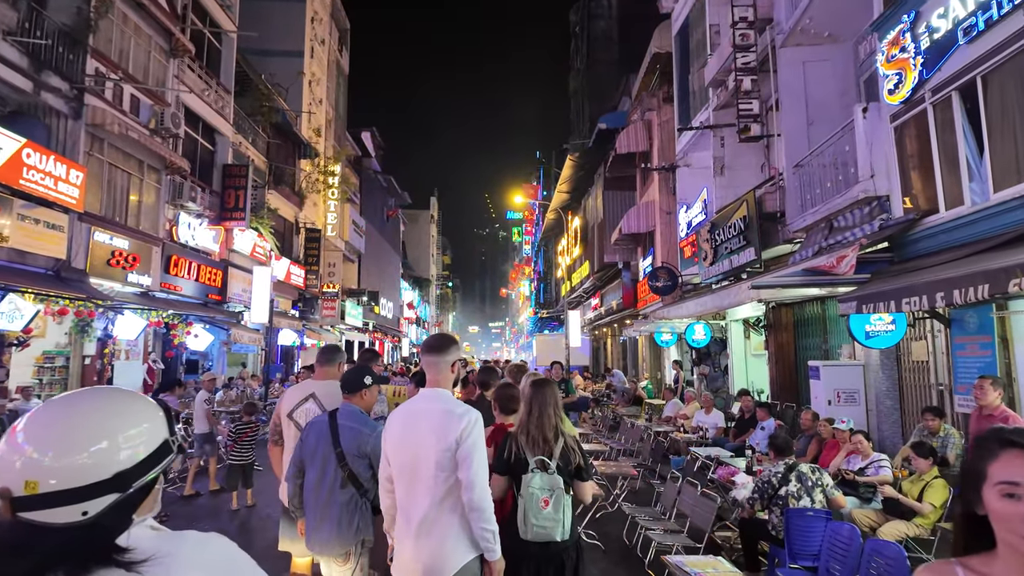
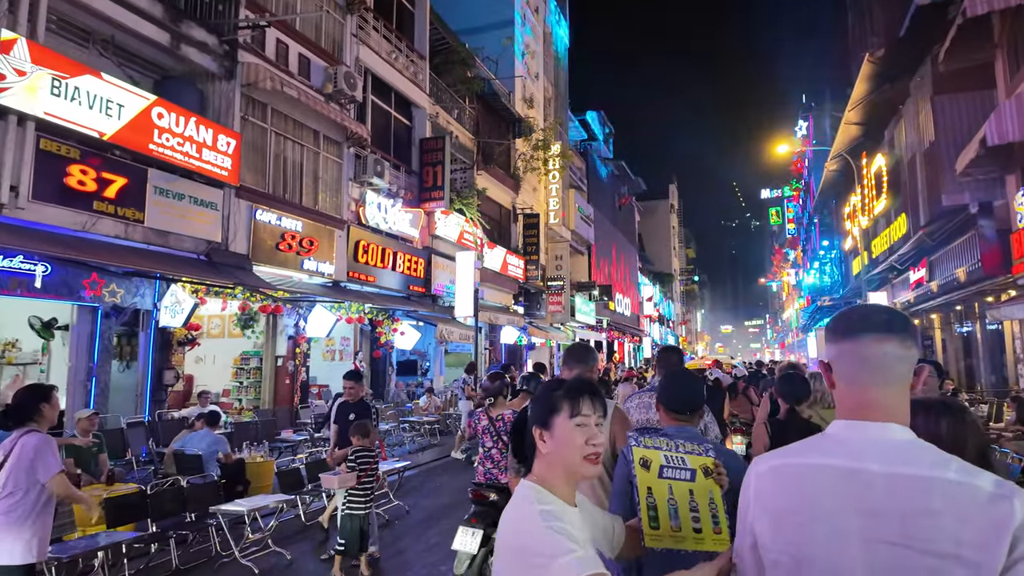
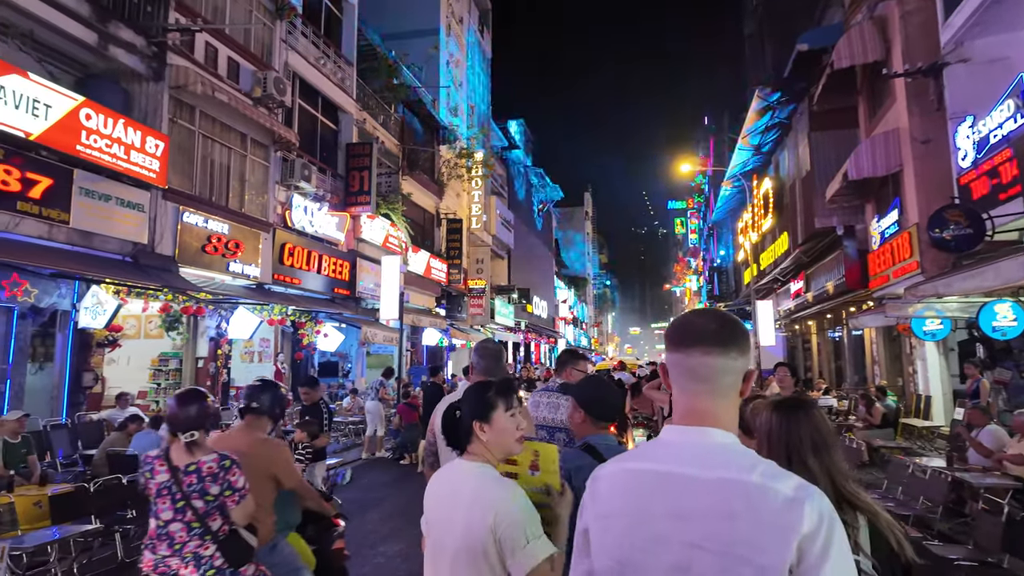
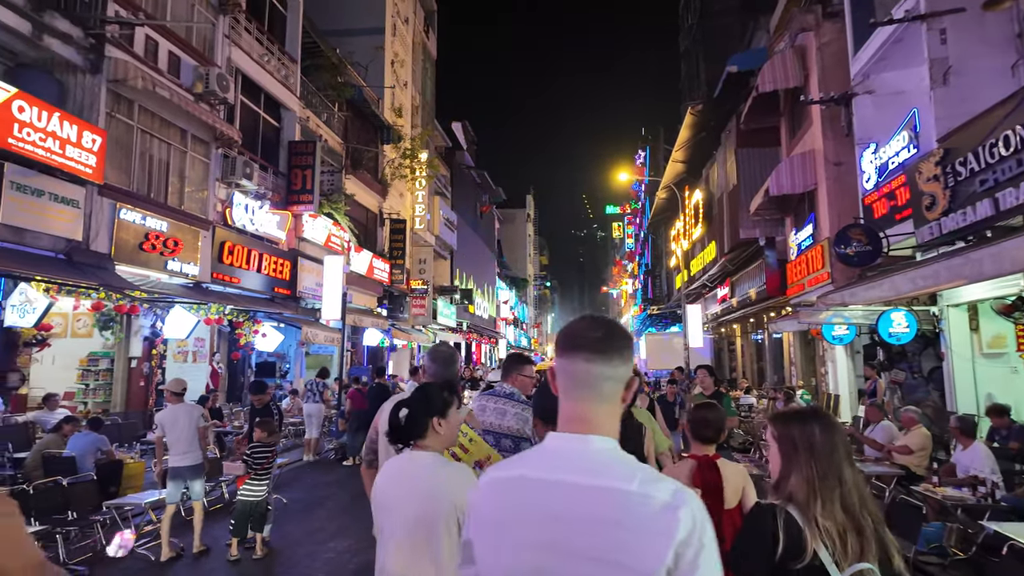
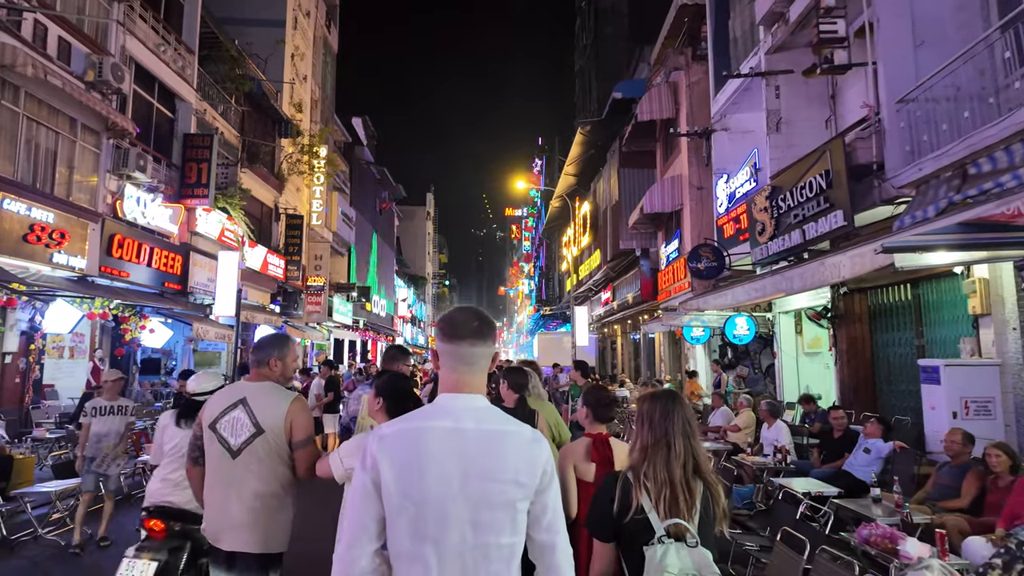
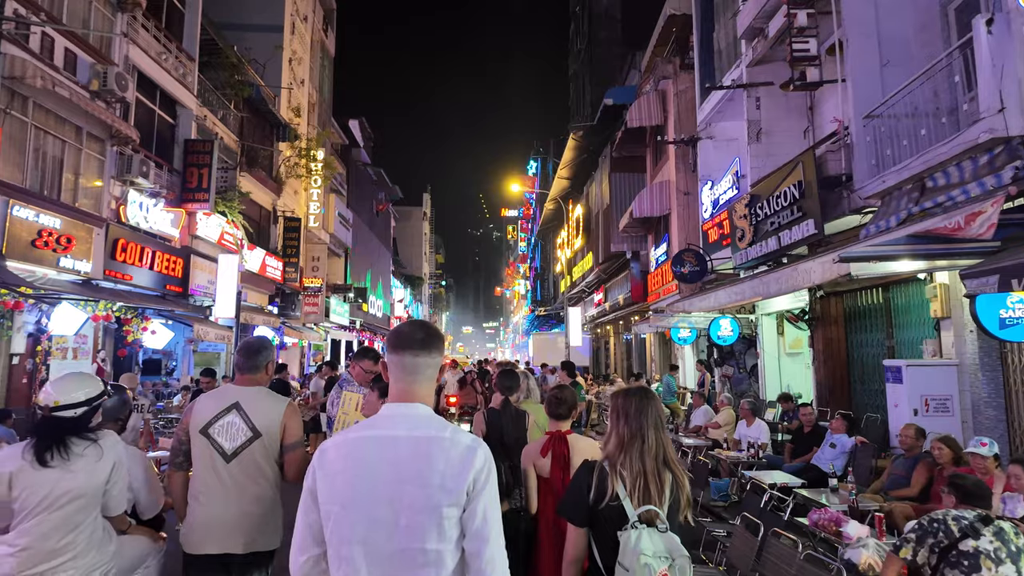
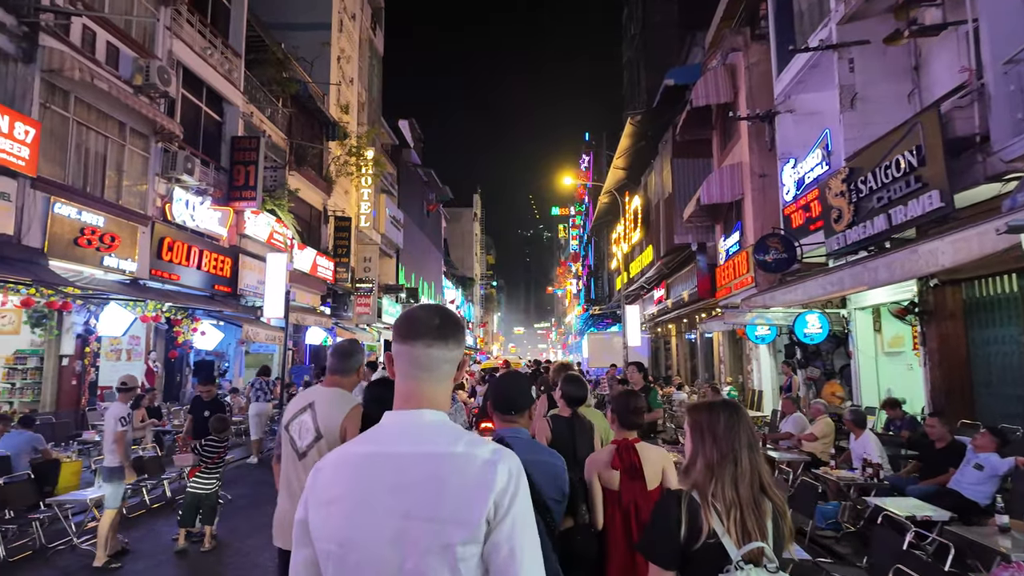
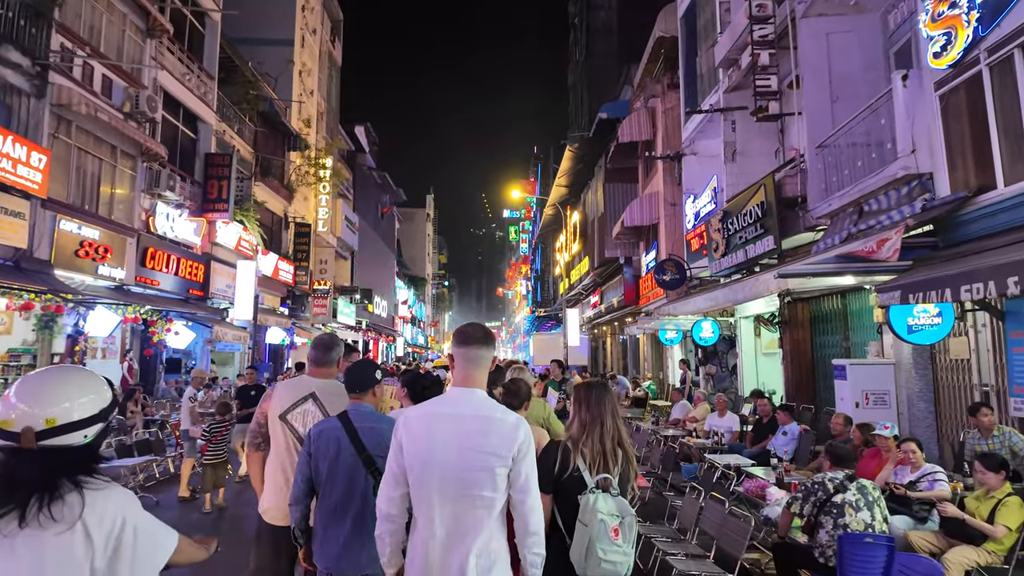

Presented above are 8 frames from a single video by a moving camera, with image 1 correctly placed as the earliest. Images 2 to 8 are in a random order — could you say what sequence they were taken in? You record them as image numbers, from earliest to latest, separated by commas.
8, 6, 5, 7, 4, 3, 2
